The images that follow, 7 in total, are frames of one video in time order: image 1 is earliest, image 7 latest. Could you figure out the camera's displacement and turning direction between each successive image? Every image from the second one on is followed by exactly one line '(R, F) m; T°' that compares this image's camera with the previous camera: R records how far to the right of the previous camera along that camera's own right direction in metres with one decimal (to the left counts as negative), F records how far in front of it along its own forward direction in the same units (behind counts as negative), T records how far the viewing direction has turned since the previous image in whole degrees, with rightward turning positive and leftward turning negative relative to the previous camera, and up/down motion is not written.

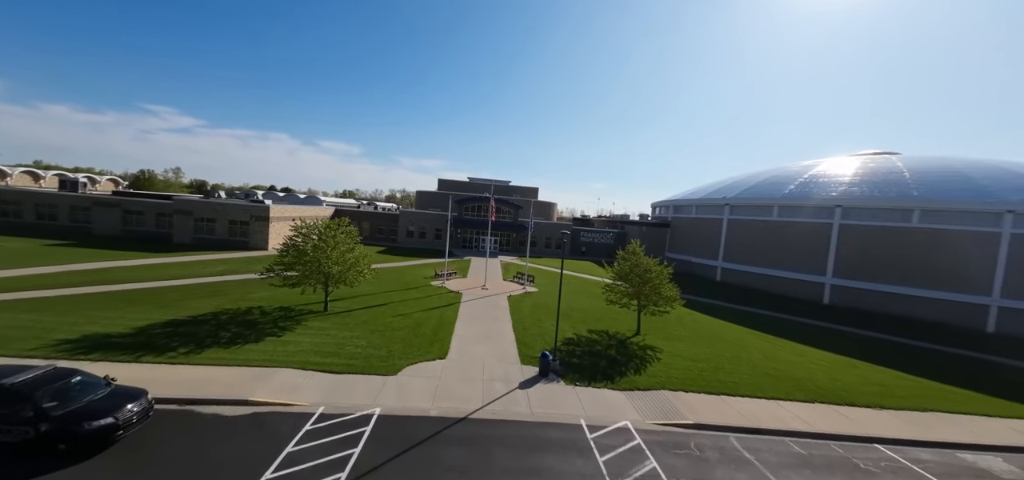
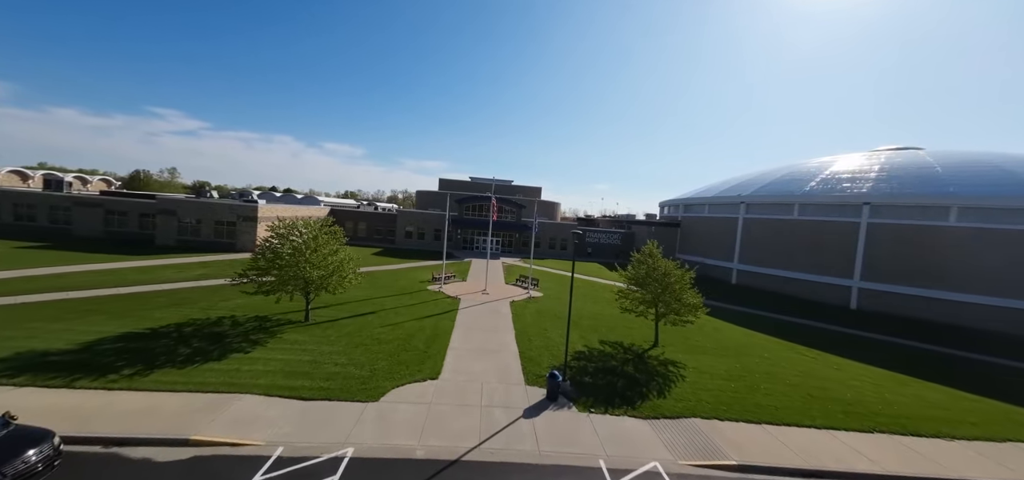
(0.0, +1.8) m; -1°
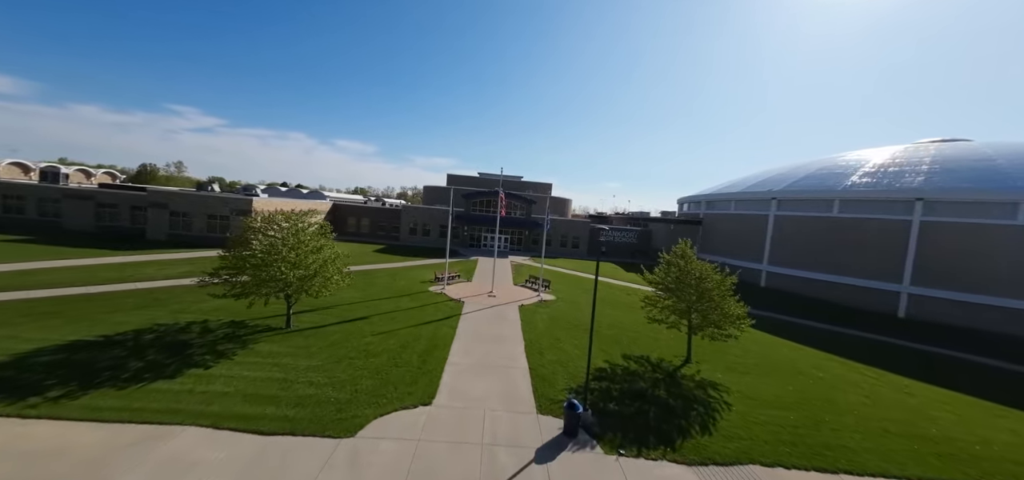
(-0.1, +2.1) m; -2°
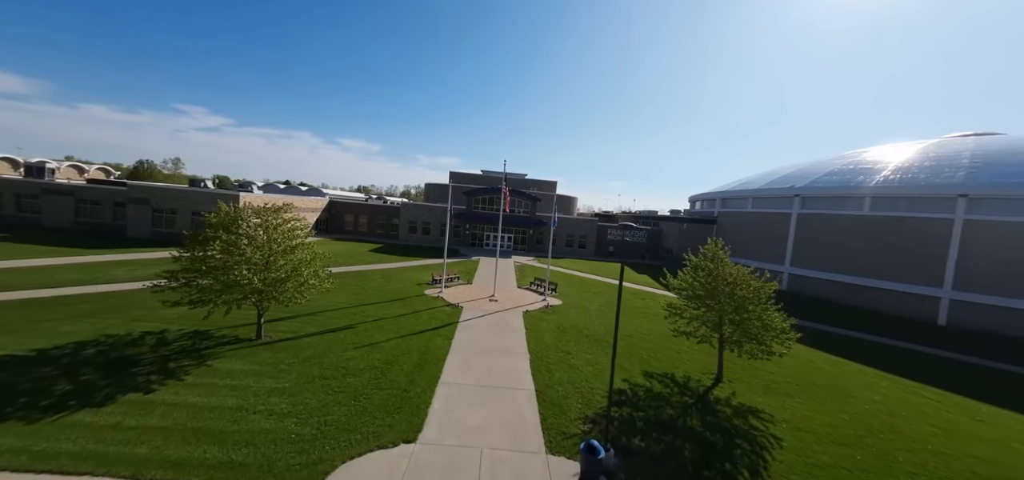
(0.0, +1.8) m; -1°
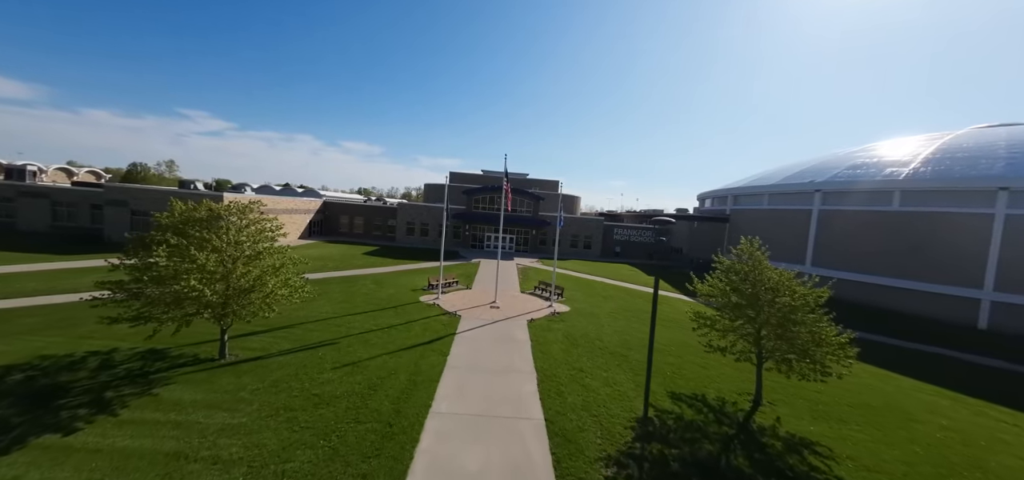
(0.0, +1.6) m; 0°
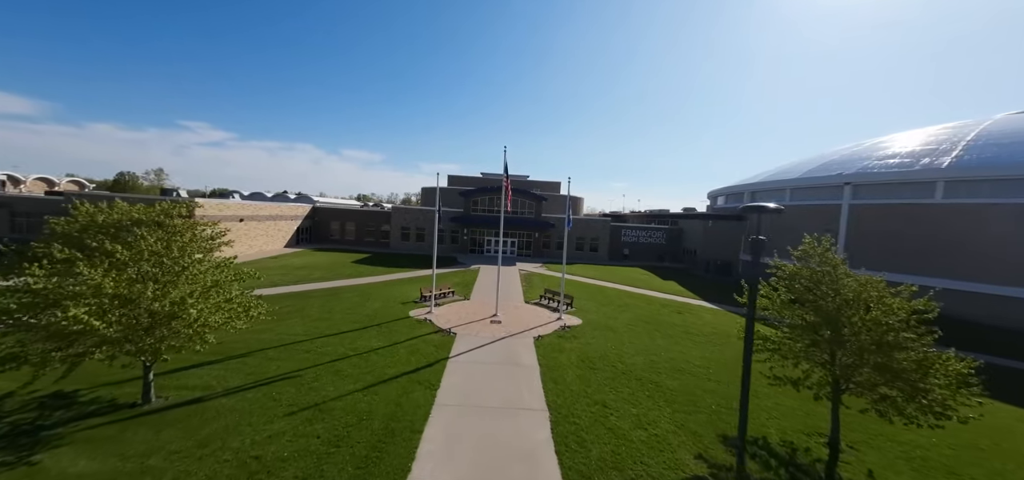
(0.0, +2.2) m; 0°
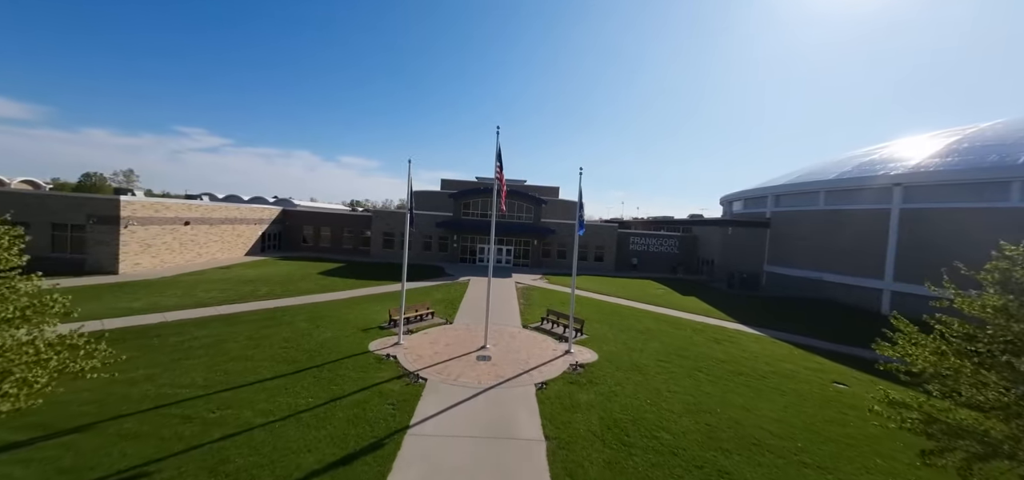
(+0.1, +3.6) m; 0°
